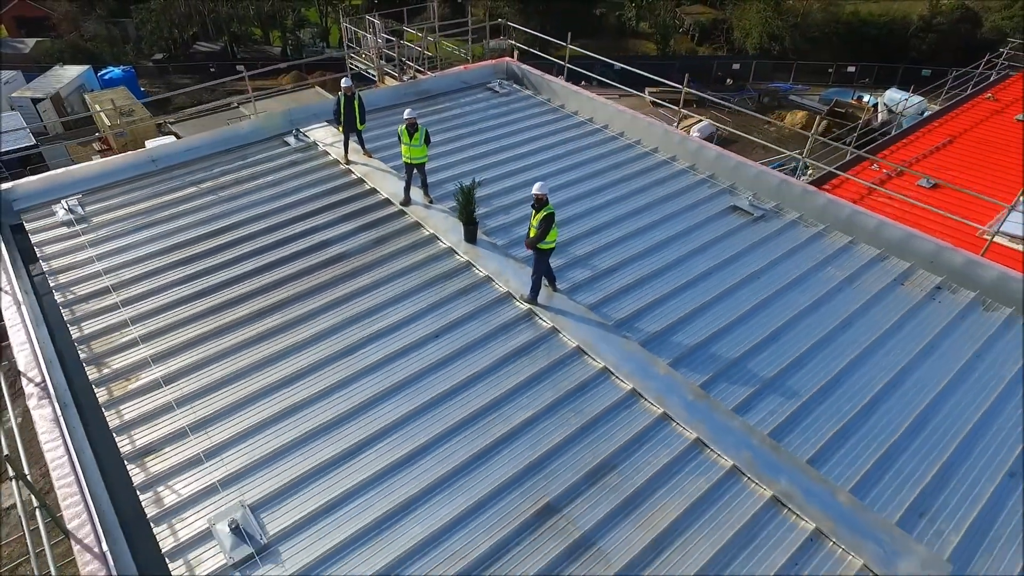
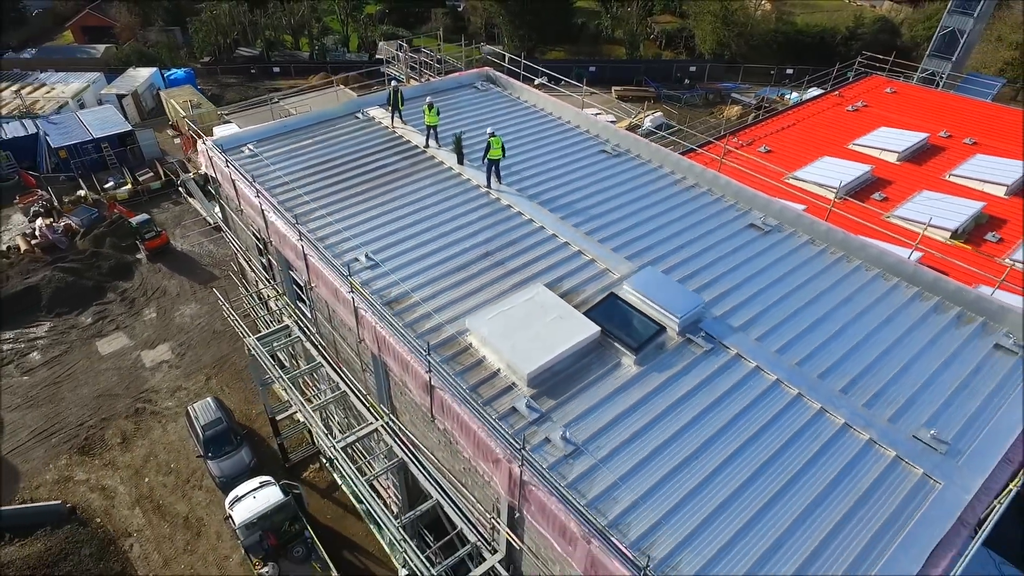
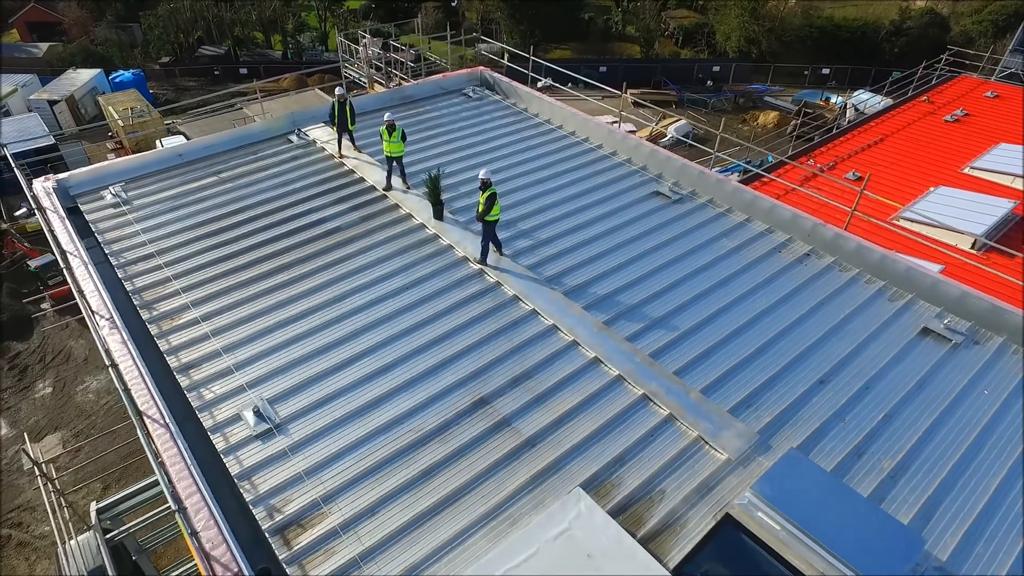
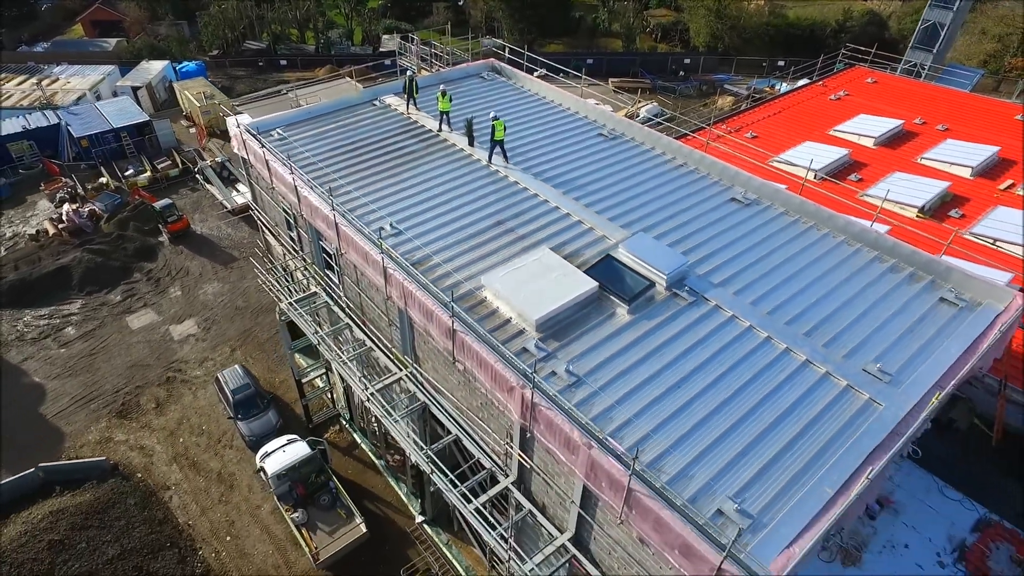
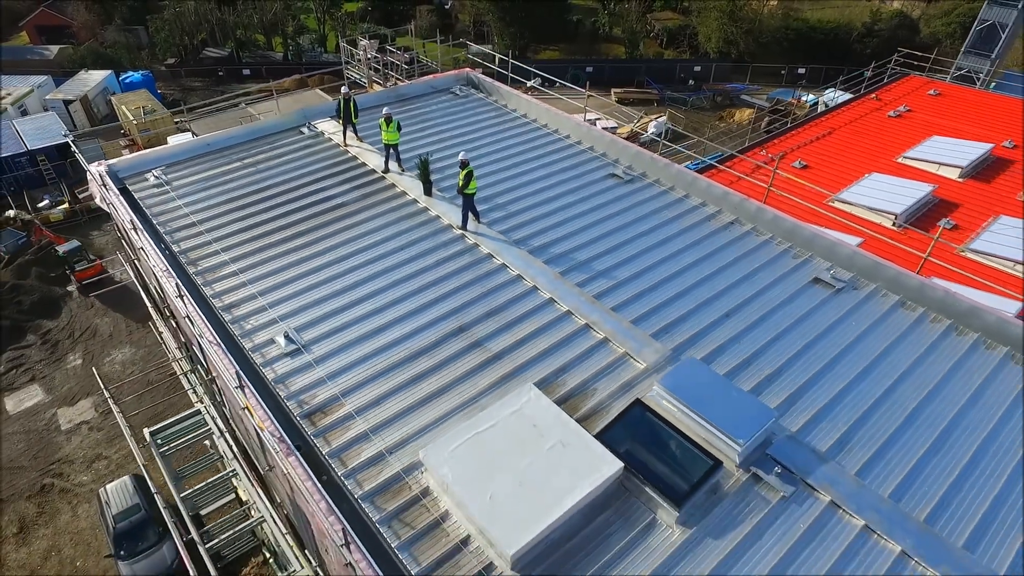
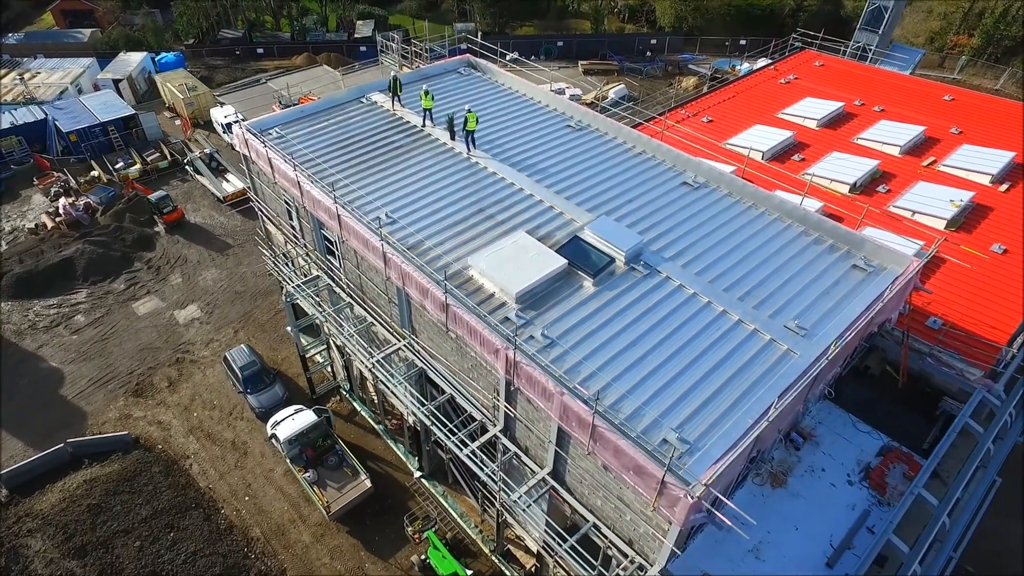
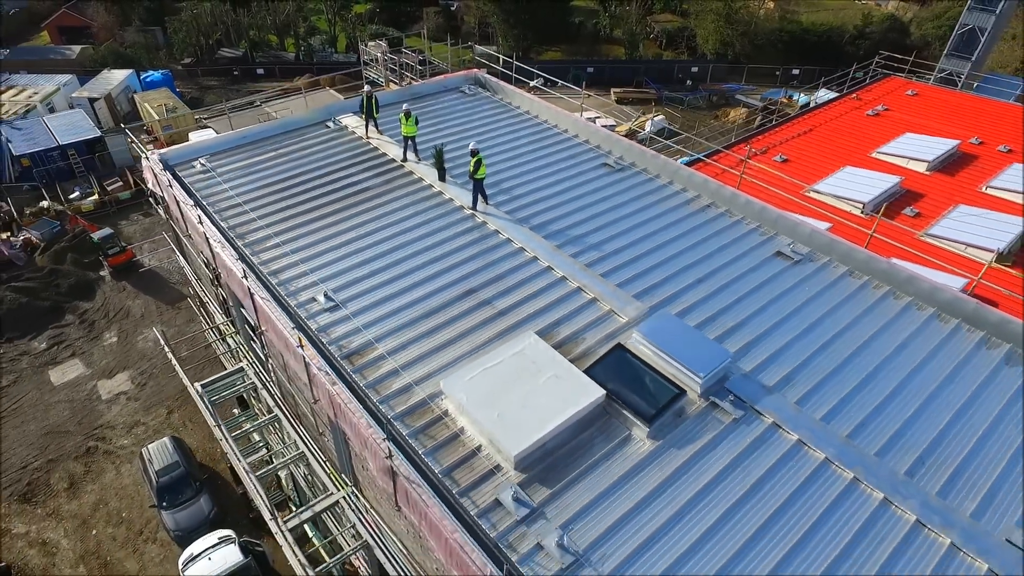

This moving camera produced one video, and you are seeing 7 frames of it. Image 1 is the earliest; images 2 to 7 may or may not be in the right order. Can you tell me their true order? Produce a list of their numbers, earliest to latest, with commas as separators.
3, 5, 7, 2, 4, 6
